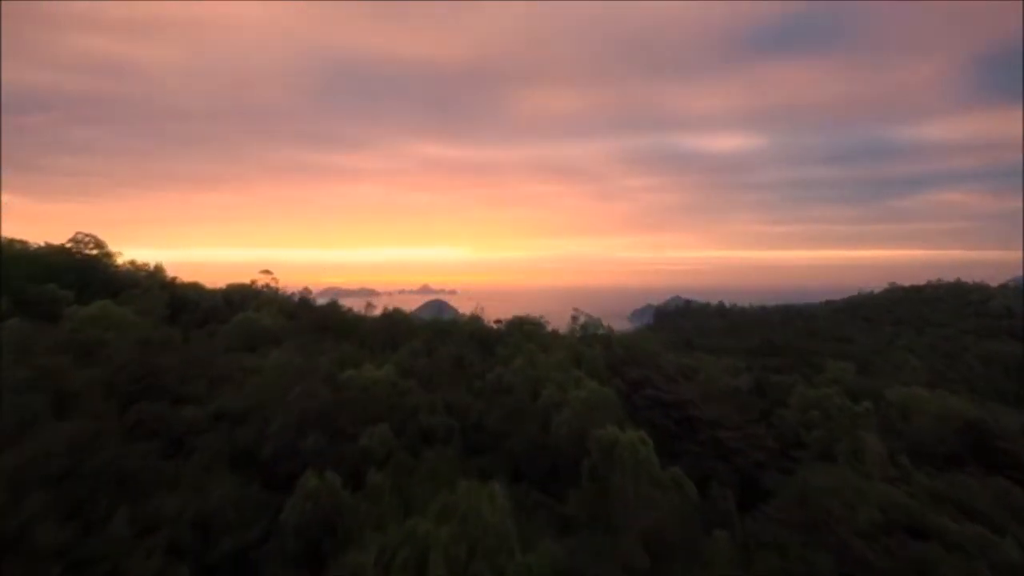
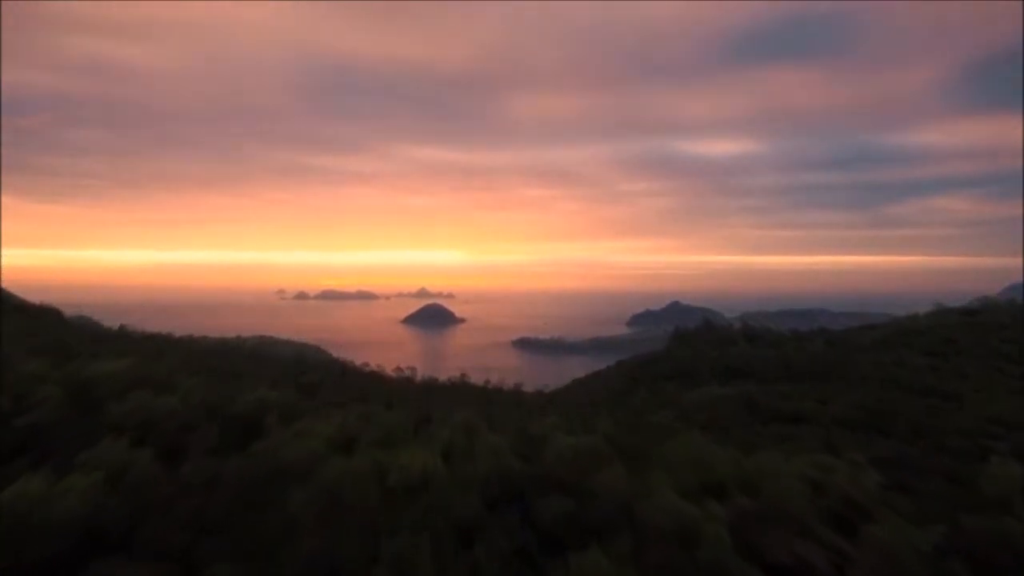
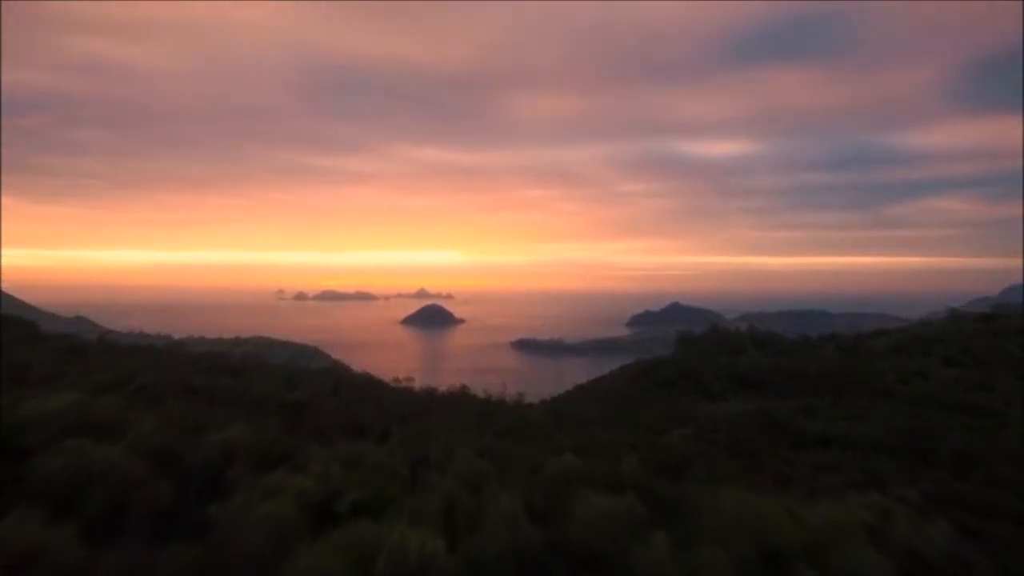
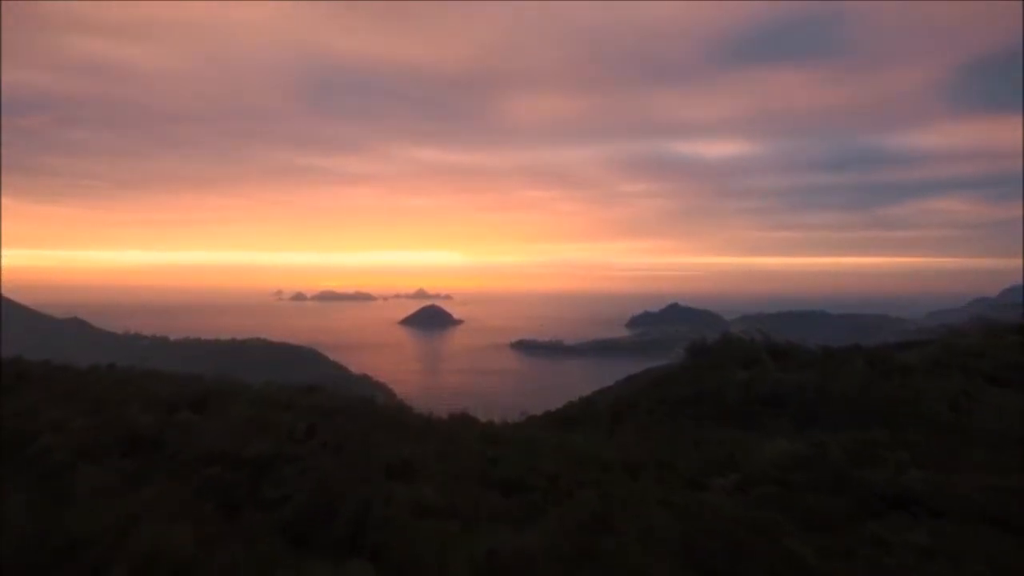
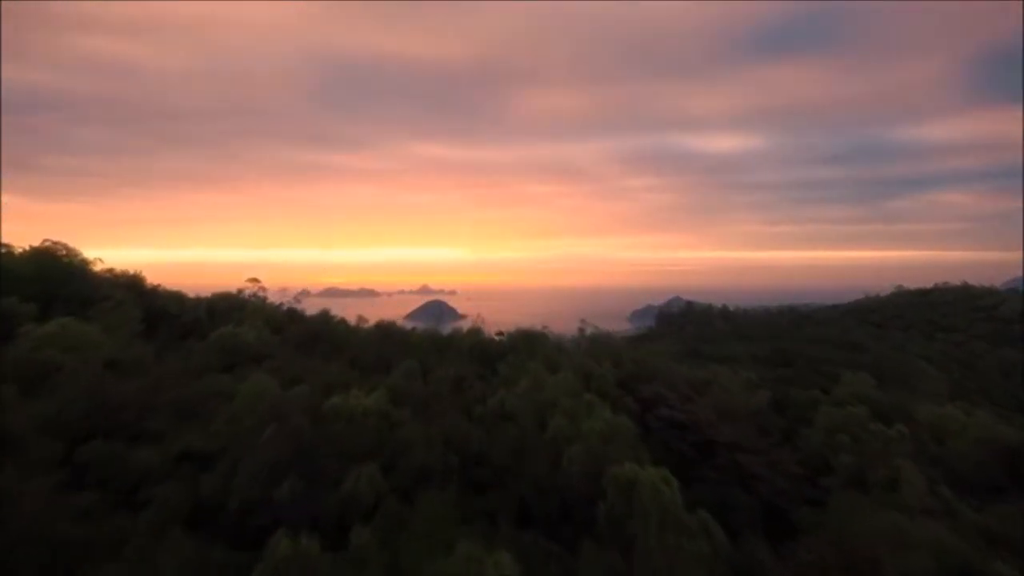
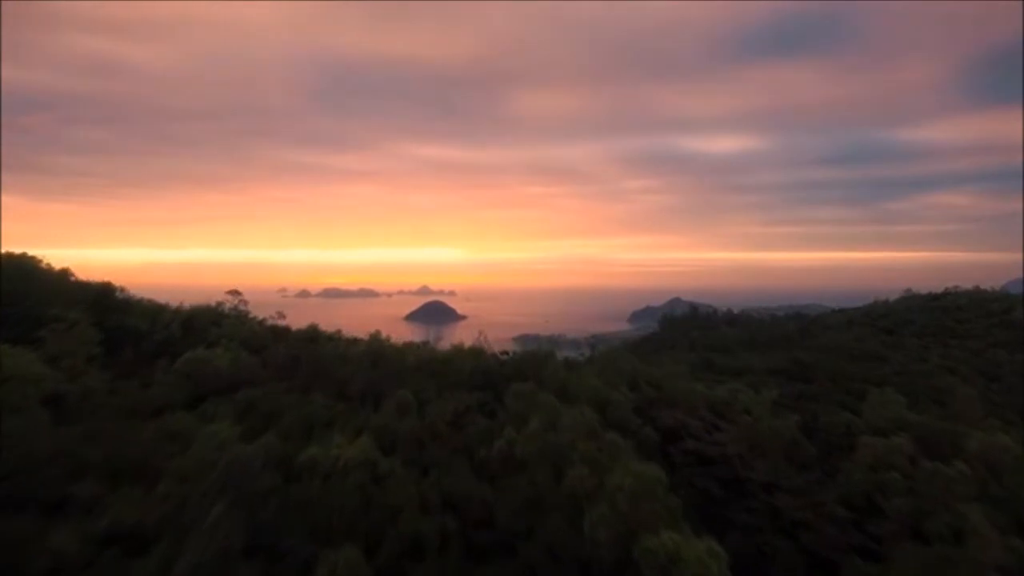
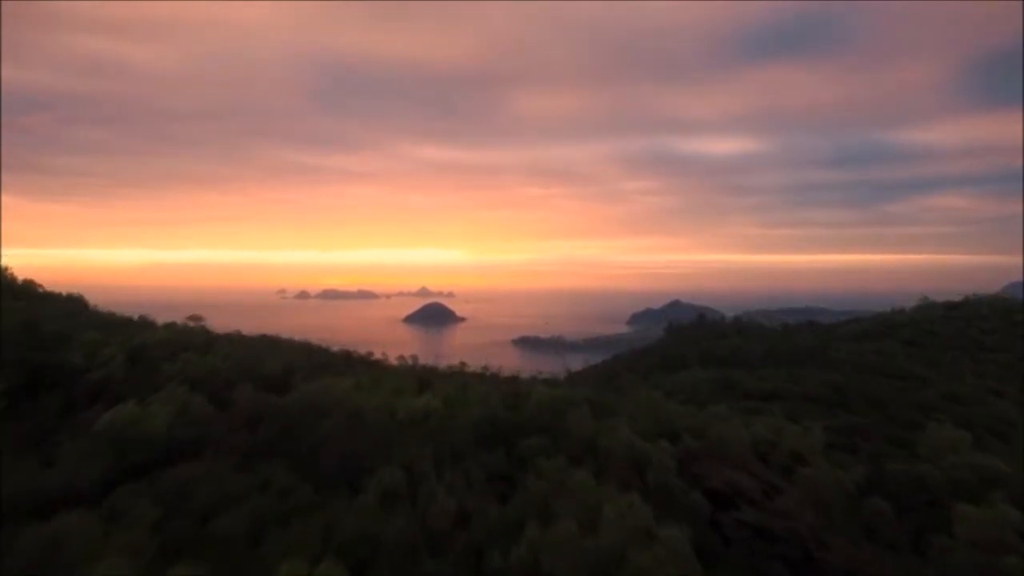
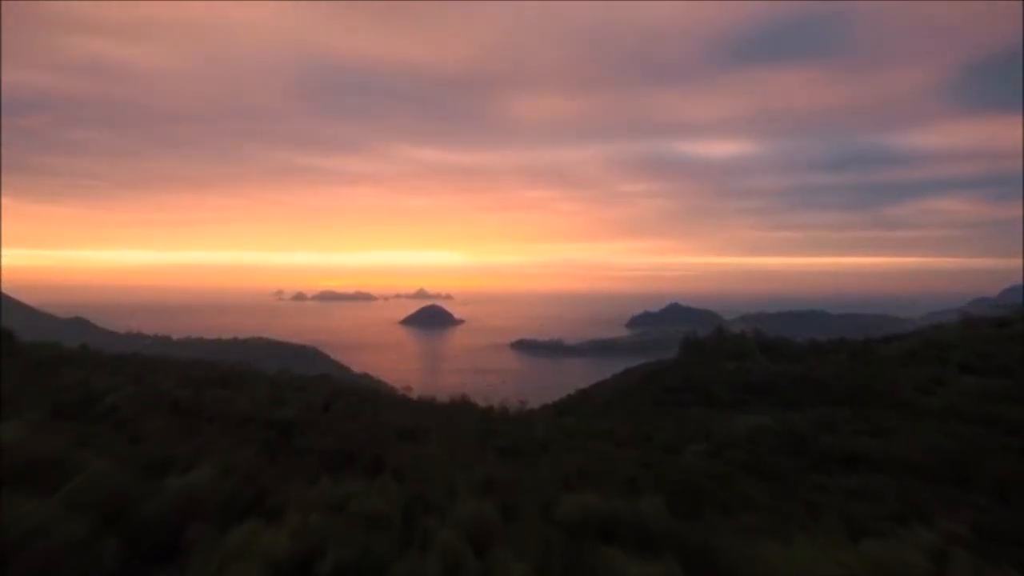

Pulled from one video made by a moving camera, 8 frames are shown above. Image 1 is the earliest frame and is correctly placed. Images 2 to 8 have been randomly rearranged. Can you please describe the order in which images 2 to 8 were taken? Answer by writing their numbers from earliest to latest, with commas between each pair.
5, 6, 7, 2, 3, 8, 4
